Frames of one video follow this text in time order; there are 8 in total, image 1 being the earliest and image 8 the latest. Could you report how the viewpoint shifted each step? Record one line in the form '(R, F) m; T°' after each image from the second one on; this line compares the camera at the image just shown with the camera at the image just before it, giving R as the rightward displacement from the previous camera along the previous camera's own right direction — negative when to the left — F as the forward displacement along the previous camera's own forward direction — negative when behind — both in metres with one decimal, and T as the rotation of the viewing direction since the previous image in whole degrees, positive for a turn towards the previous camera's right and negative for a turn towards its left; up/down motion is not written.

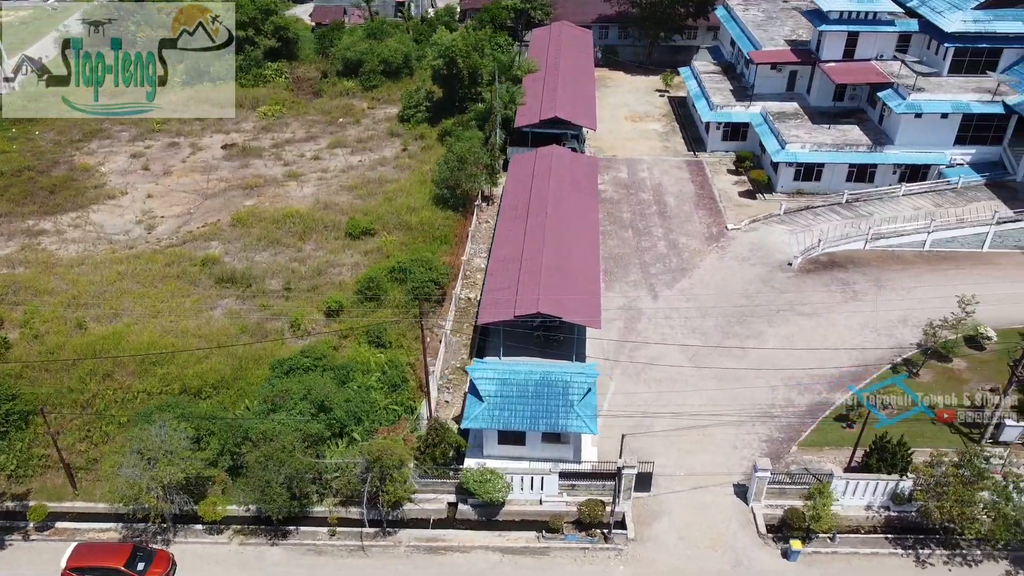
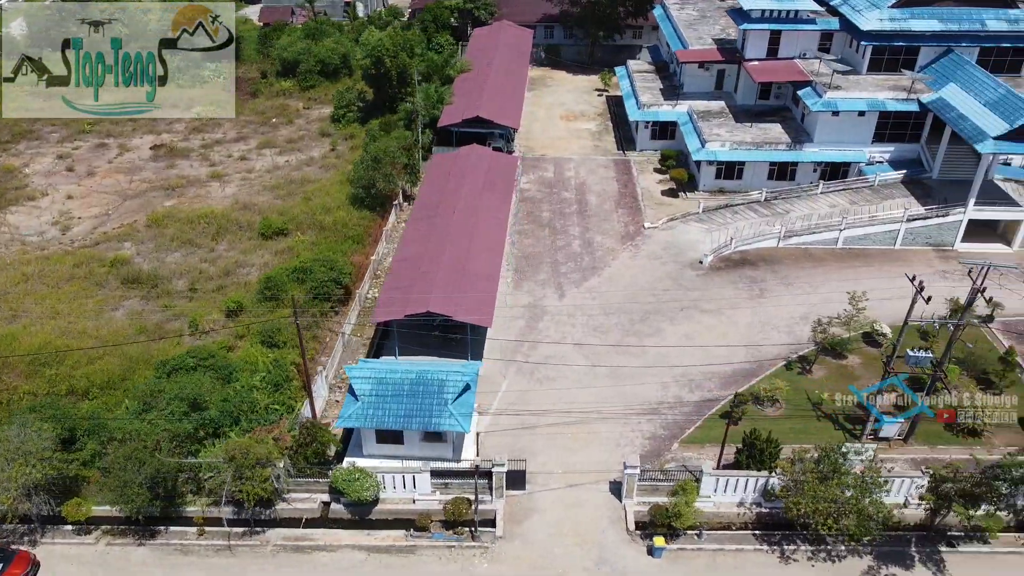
(+3.4, -0.1) m; 0°
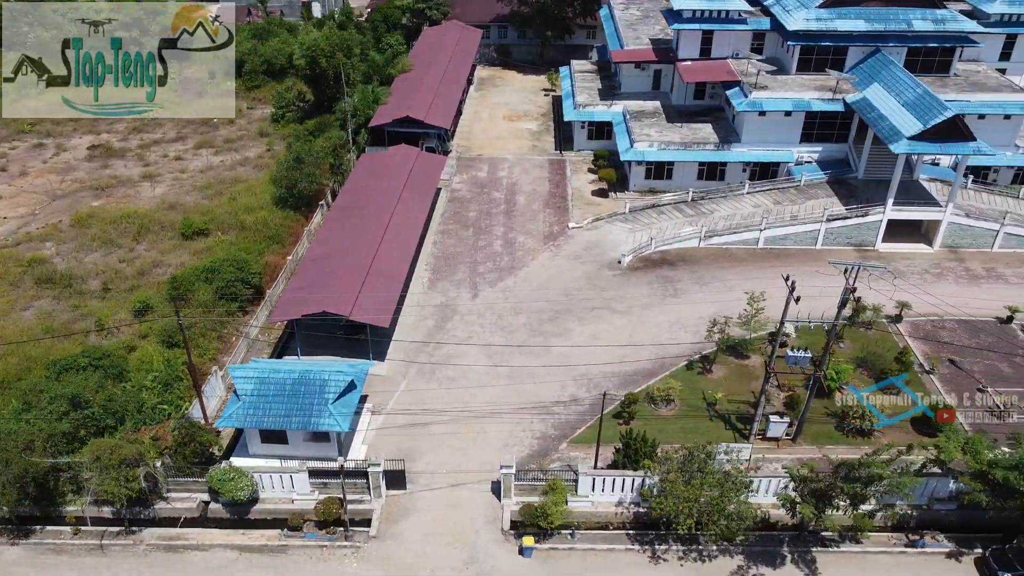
(+3.4, 0.0) m; 0°
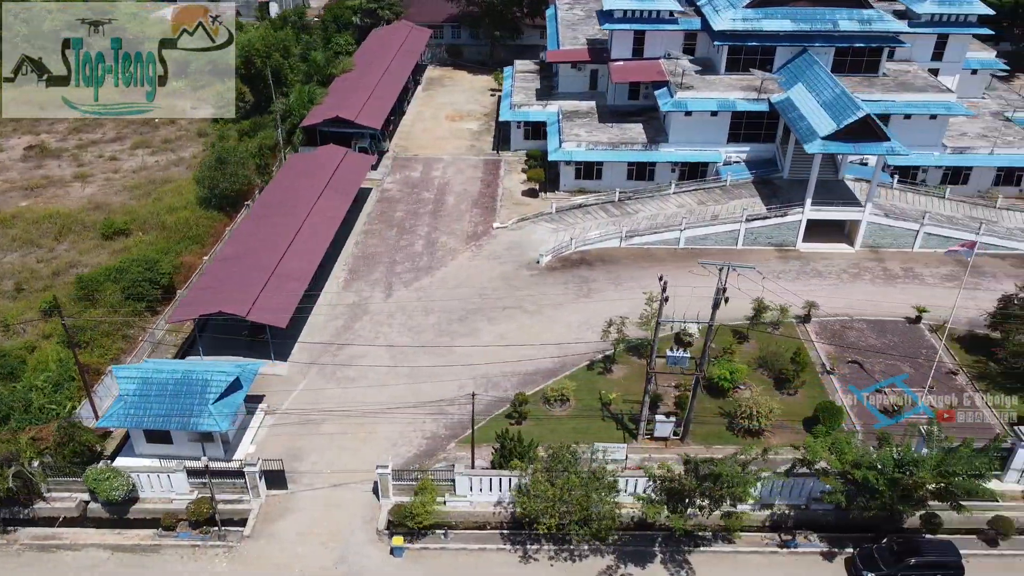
(+3.4, 0.0) m; 0°
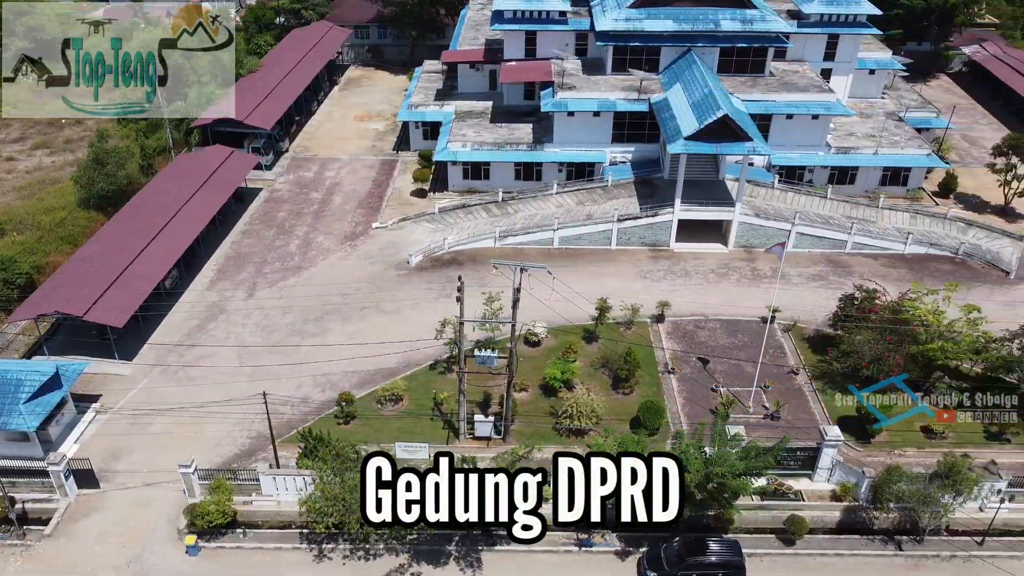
(+5.5, -0.1) m; 0°
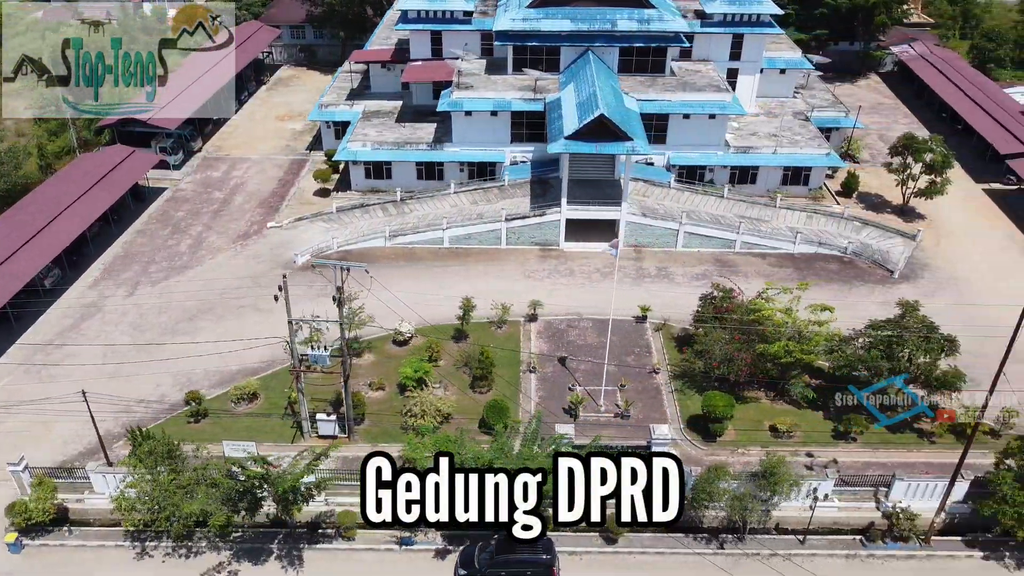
(+4.8, -0.1) m; 0°
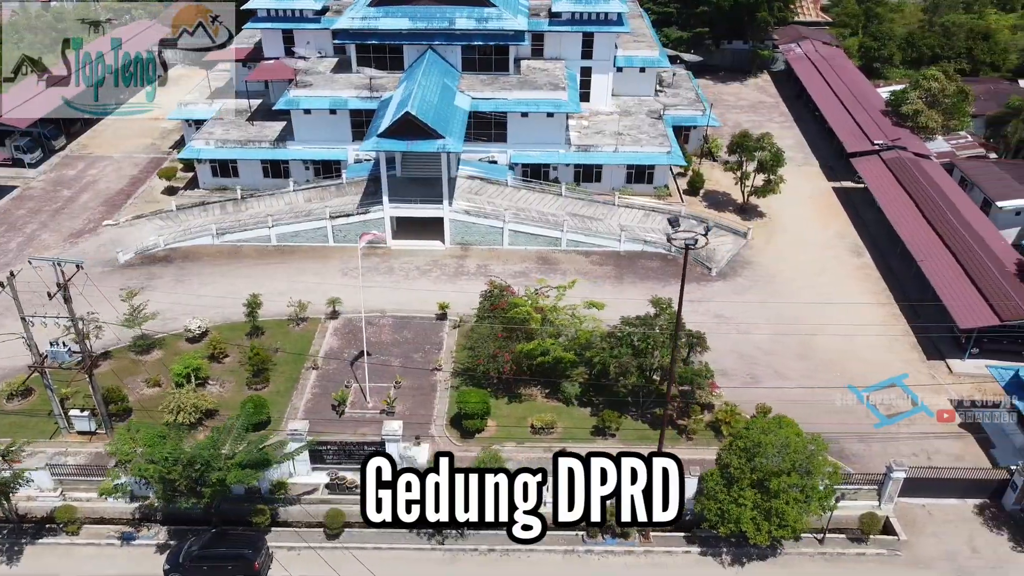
(+7.6, -0.1) m; 0°
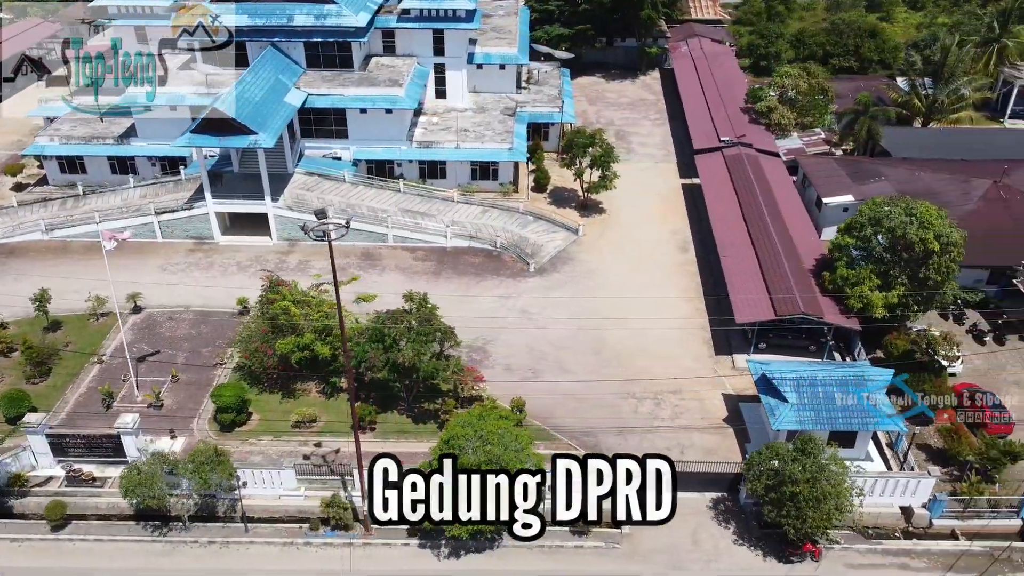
(+7.6, -0.1) m; 0°
